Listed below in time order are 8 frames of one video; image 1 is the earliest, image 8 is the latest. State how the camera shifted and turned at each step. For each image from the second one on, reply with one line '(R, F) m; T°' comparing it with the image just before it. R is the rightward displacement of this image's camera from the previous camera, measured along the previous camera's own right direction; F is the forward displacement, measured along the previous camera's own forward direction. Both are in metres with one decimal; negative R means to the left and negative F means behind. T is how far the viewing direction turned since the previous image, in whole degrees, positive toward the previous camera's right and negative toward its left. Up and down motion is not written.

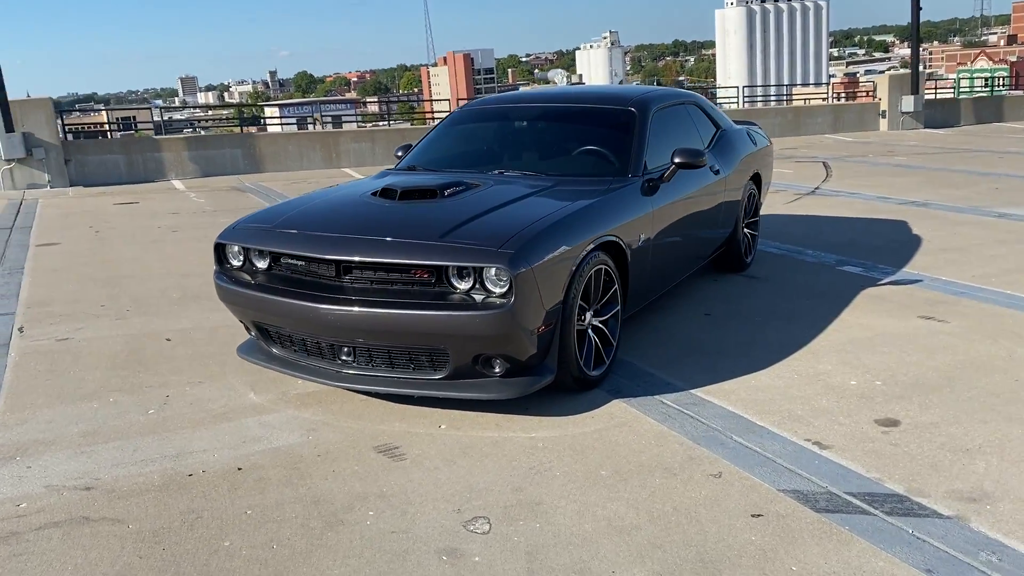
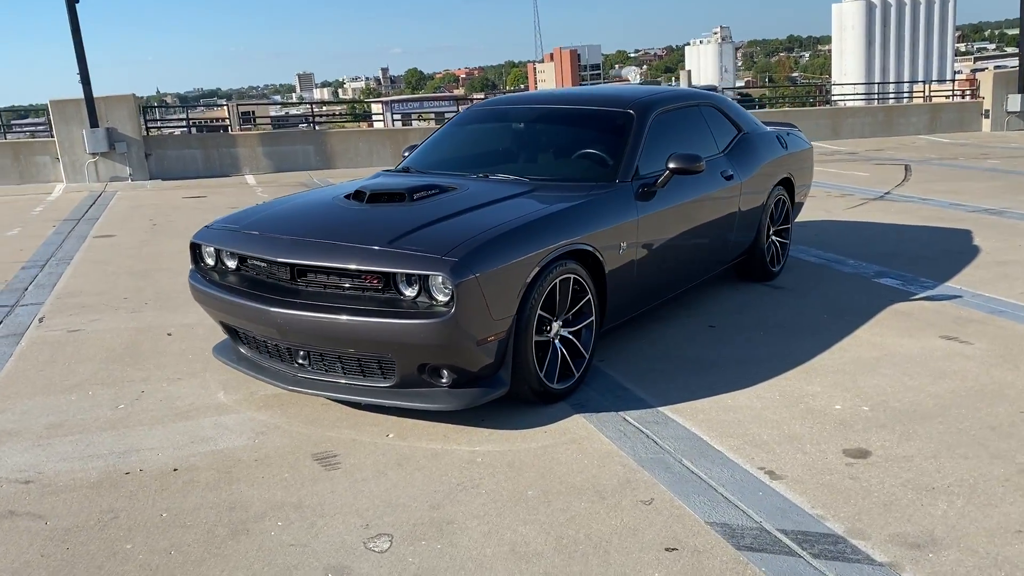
(+0.6, +0.1) m; -6°
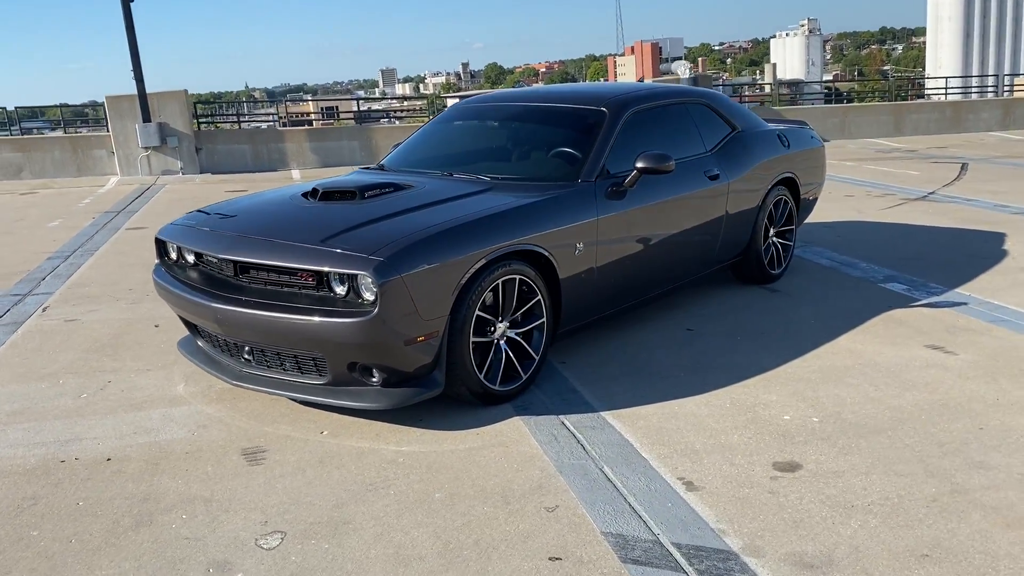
(+0.6, +0.1) m; -5°
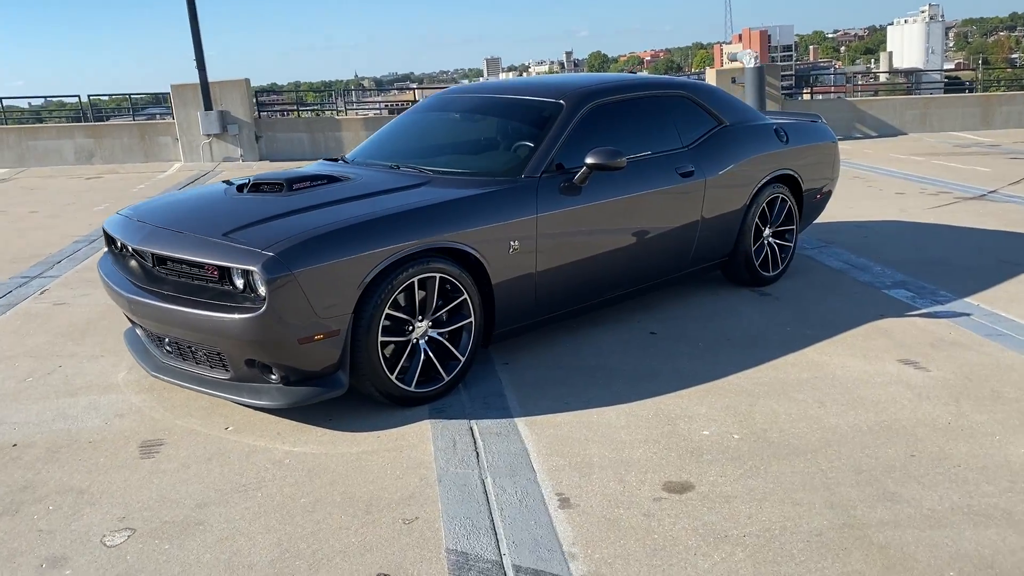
(+0.7, +0.2) m; -6°
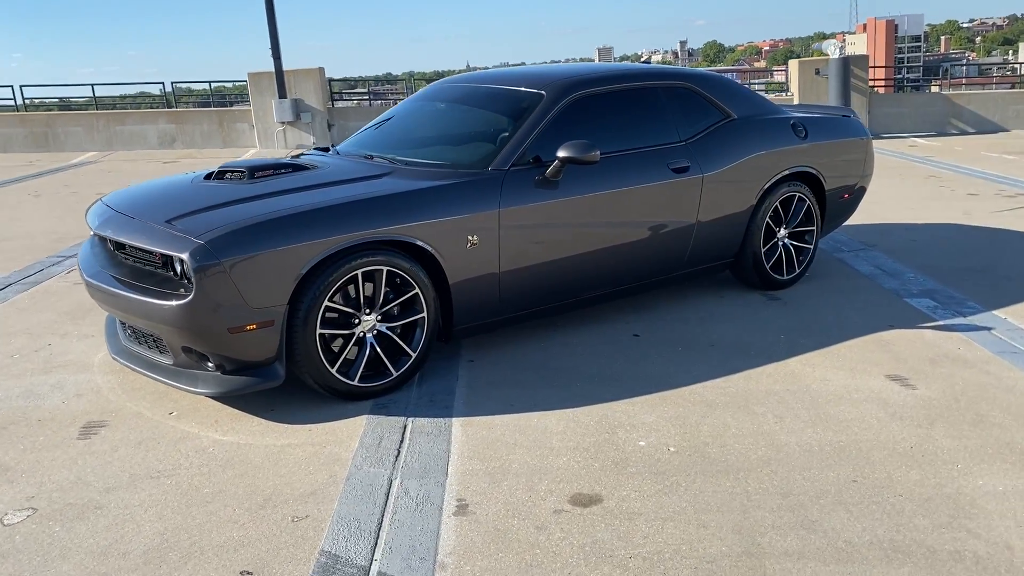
(+0.6, +0.2) m; -7°
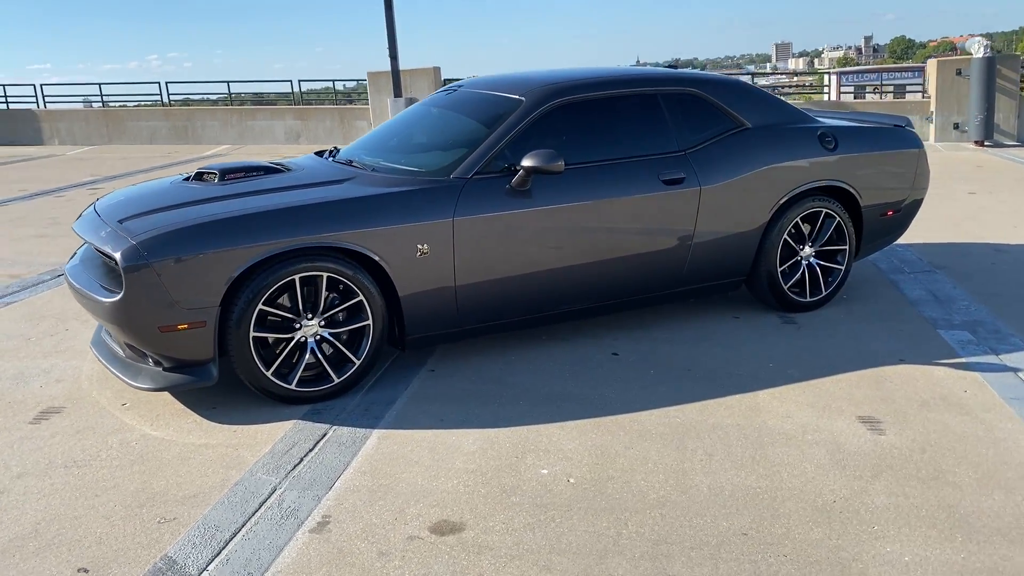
(+0.9, +0.2) m; -10°
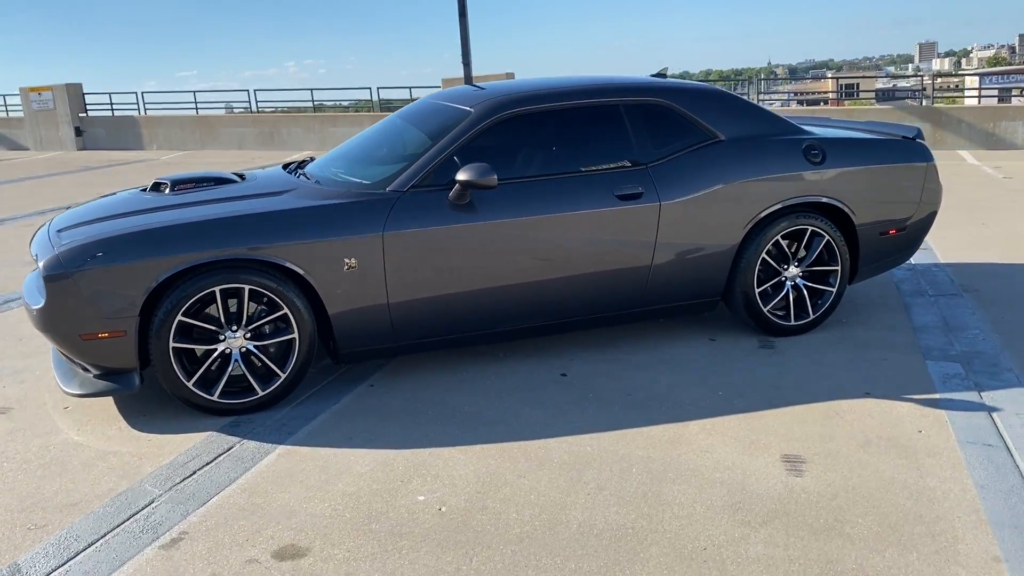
(+0.8, +0.2) m; -8°
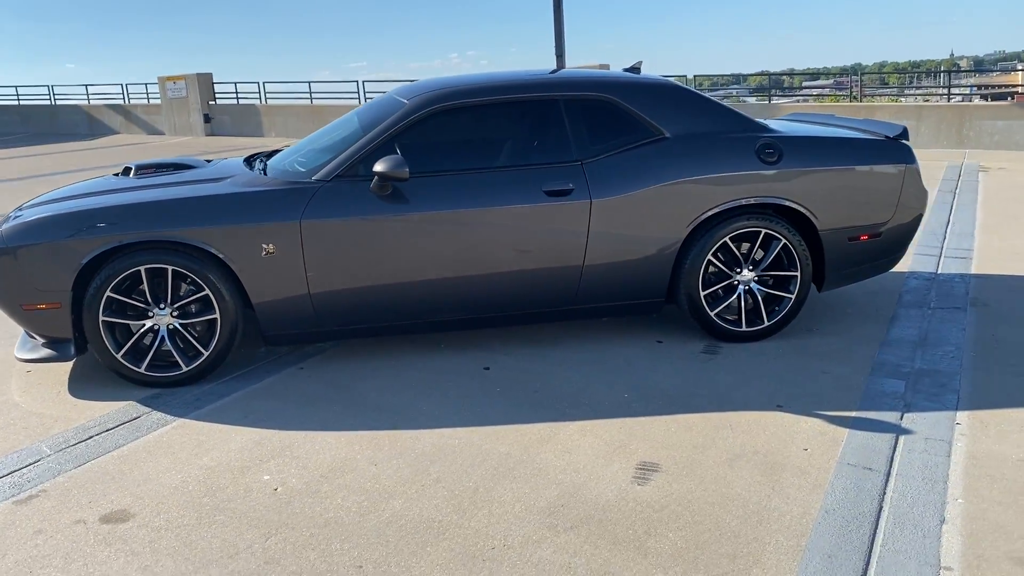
(+1.0, +0.1) m; -9°
